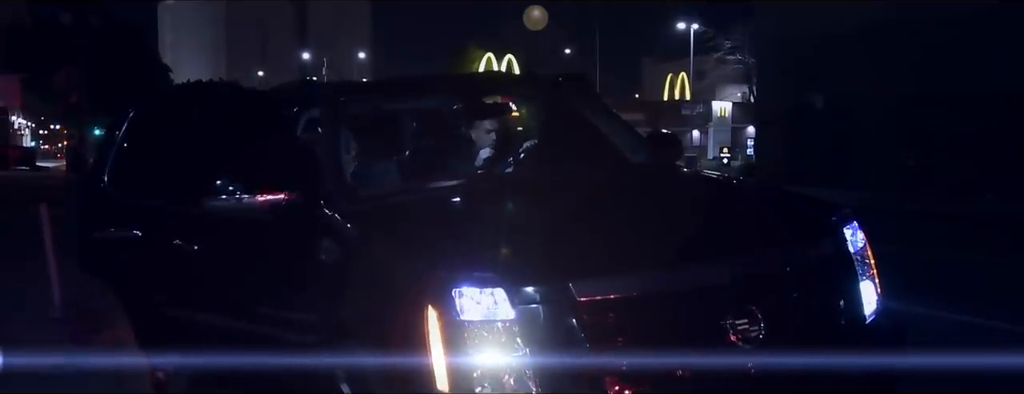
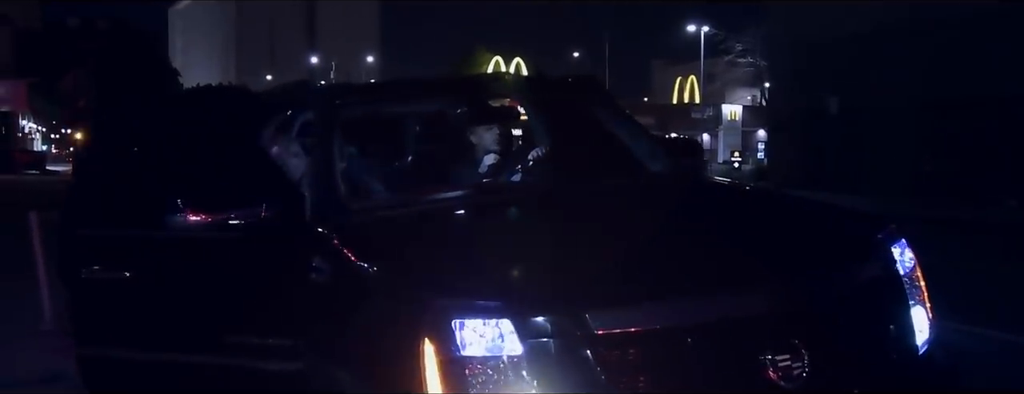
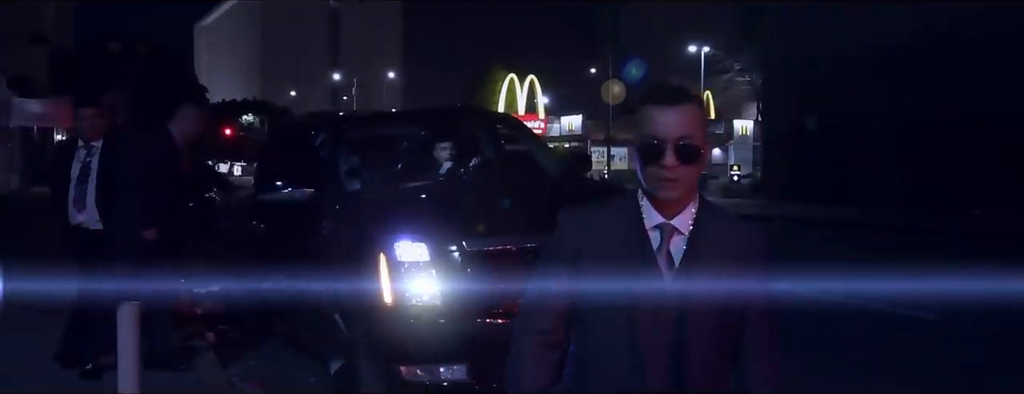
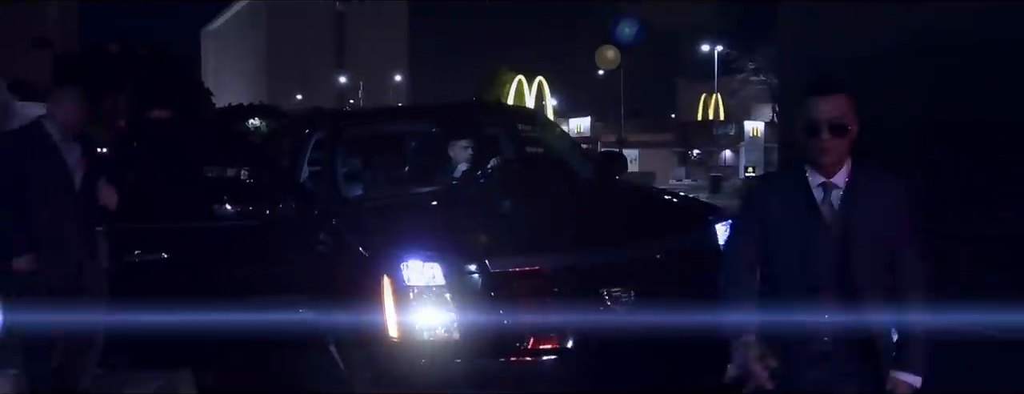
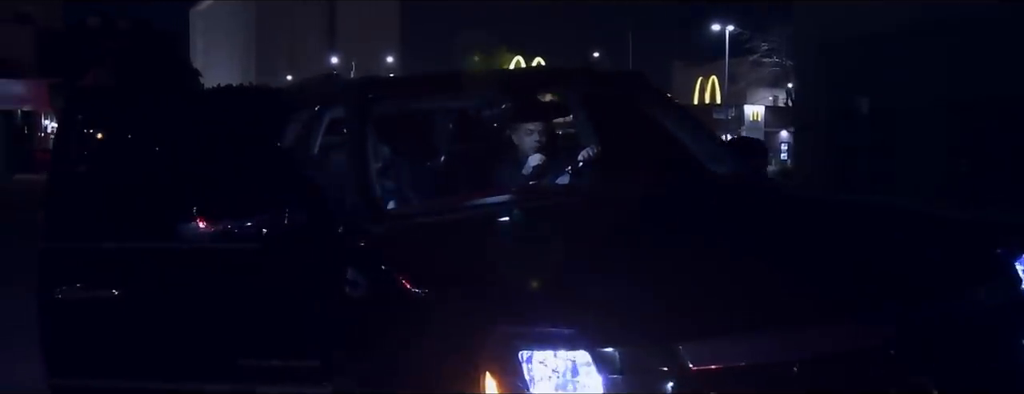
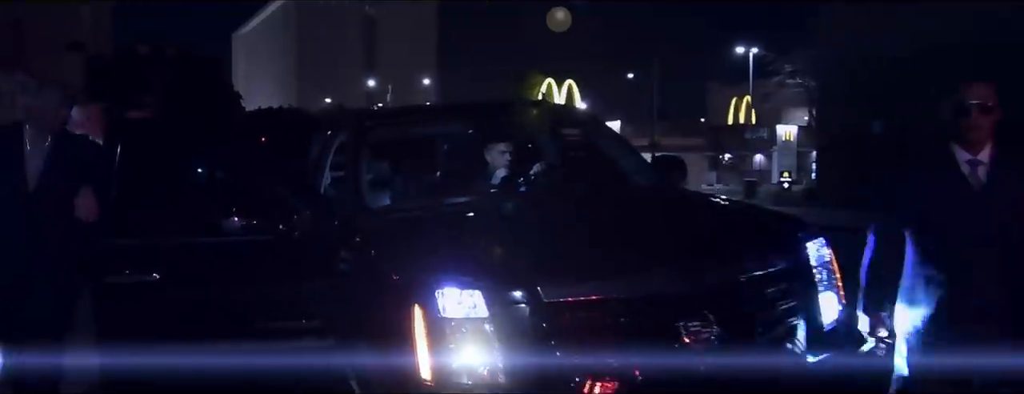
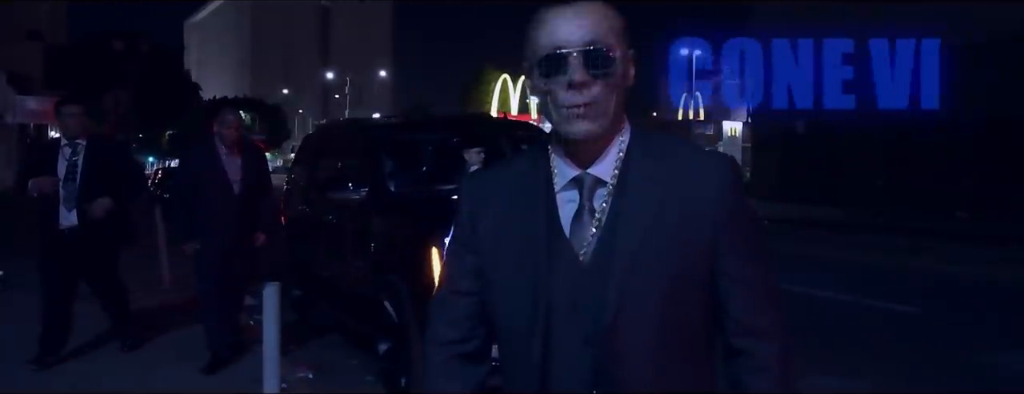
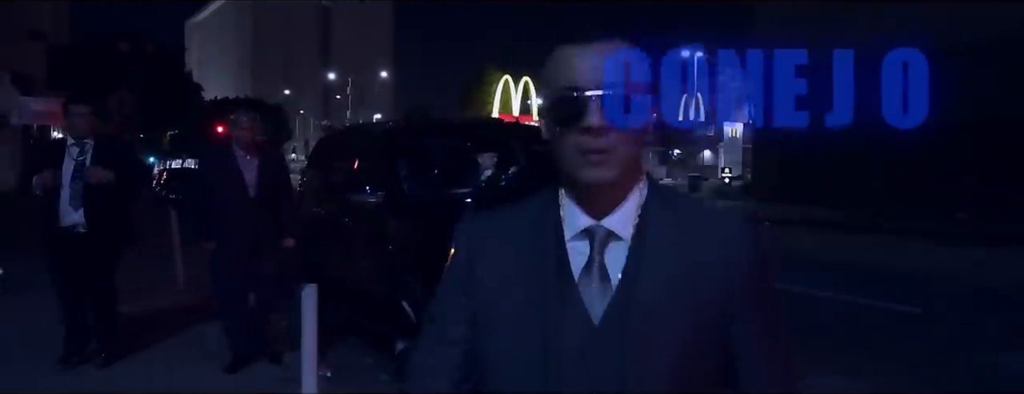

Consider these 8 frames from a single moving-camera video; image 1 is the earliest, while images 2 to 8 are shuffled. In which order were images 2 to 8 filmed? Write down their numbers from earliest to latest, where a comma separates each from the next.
2, 5, 6, 4, 3, 7, 8
